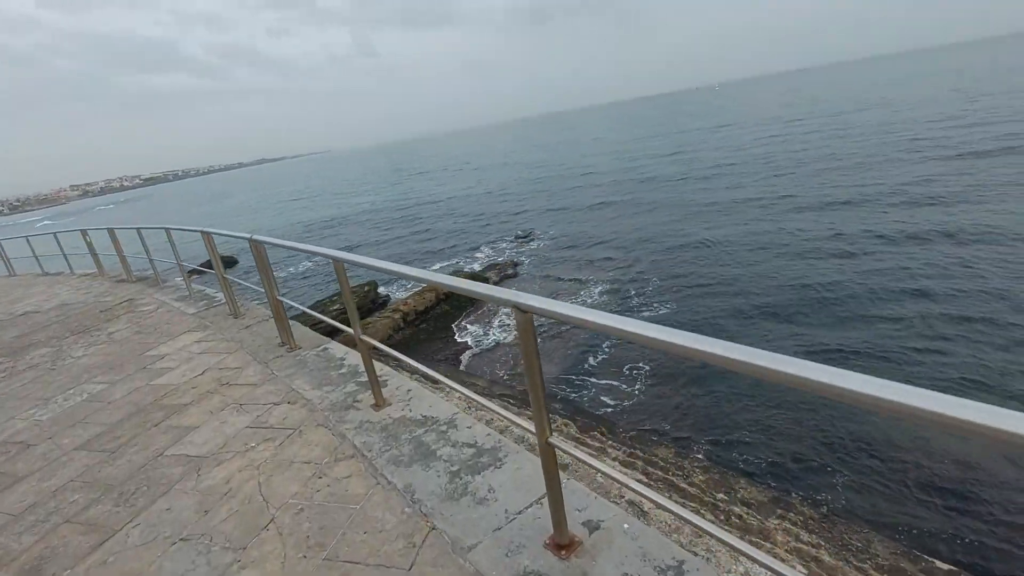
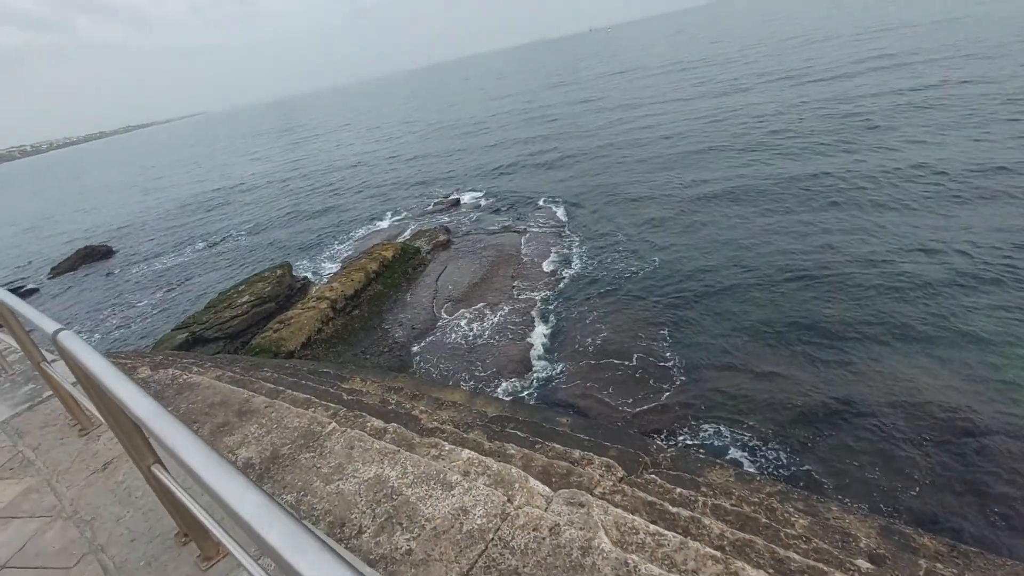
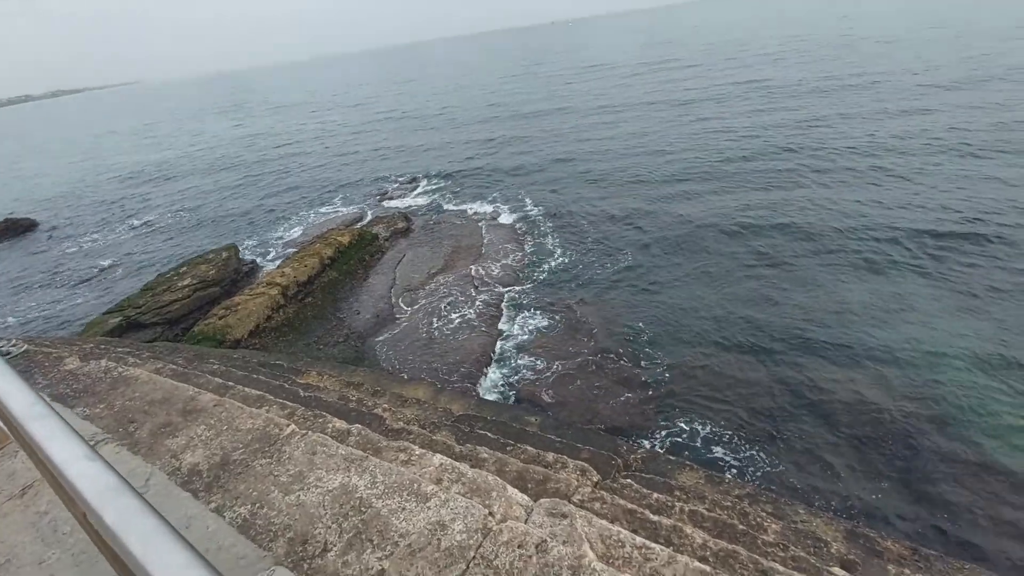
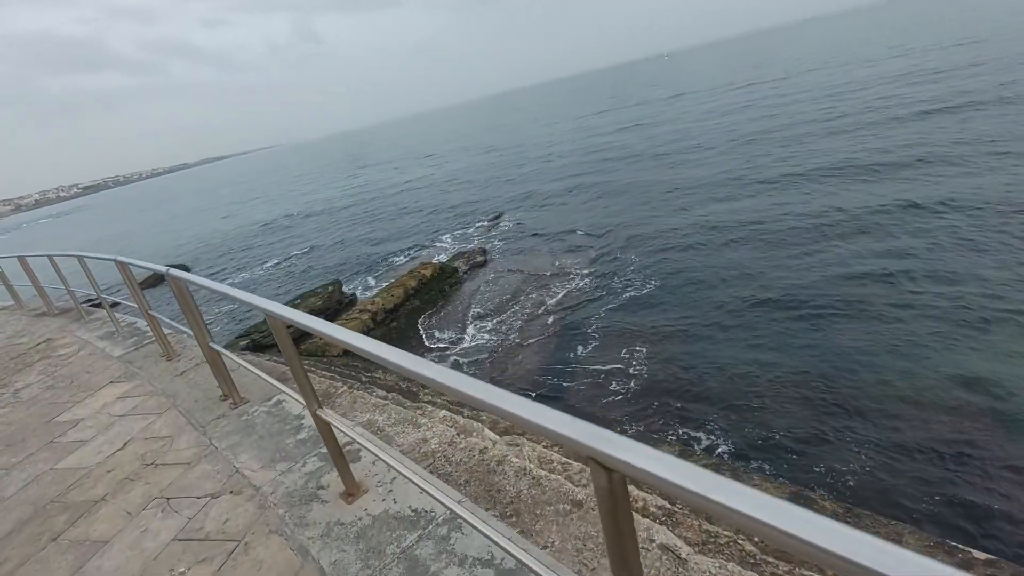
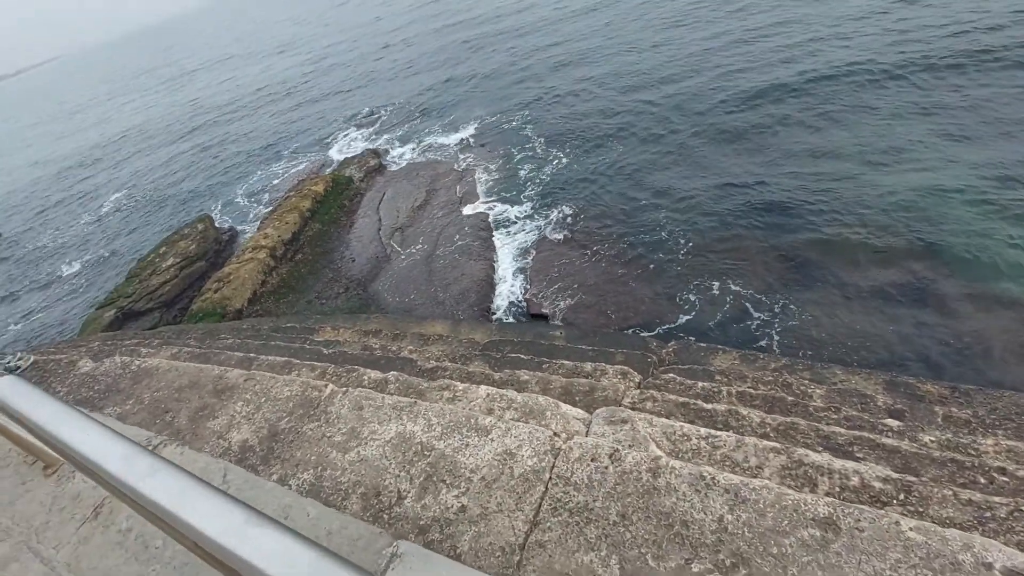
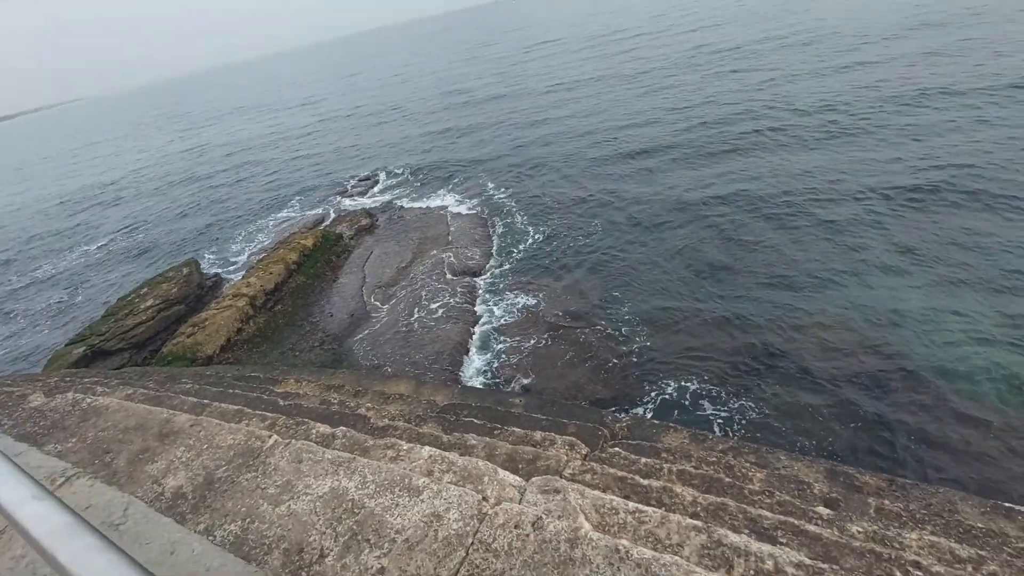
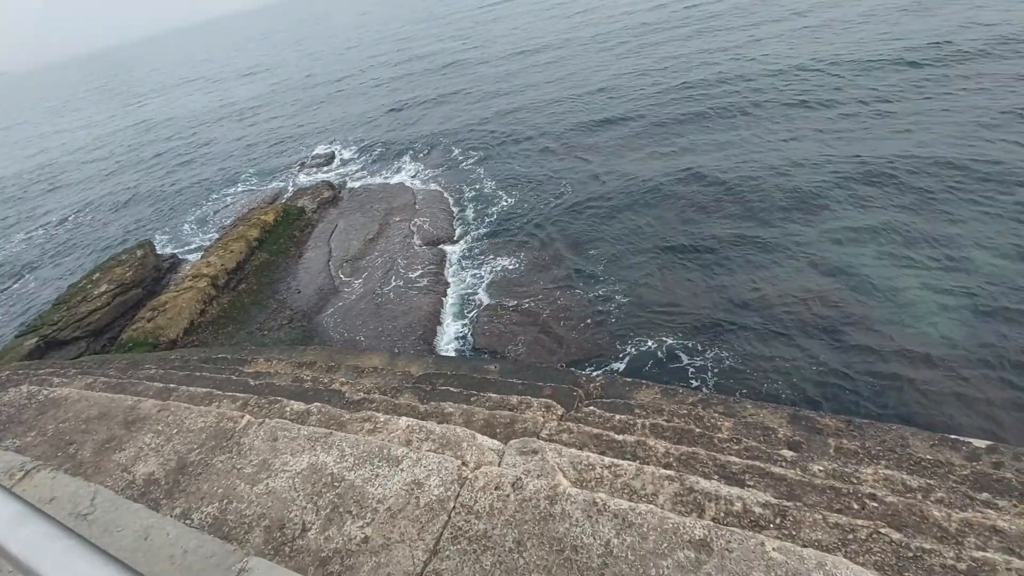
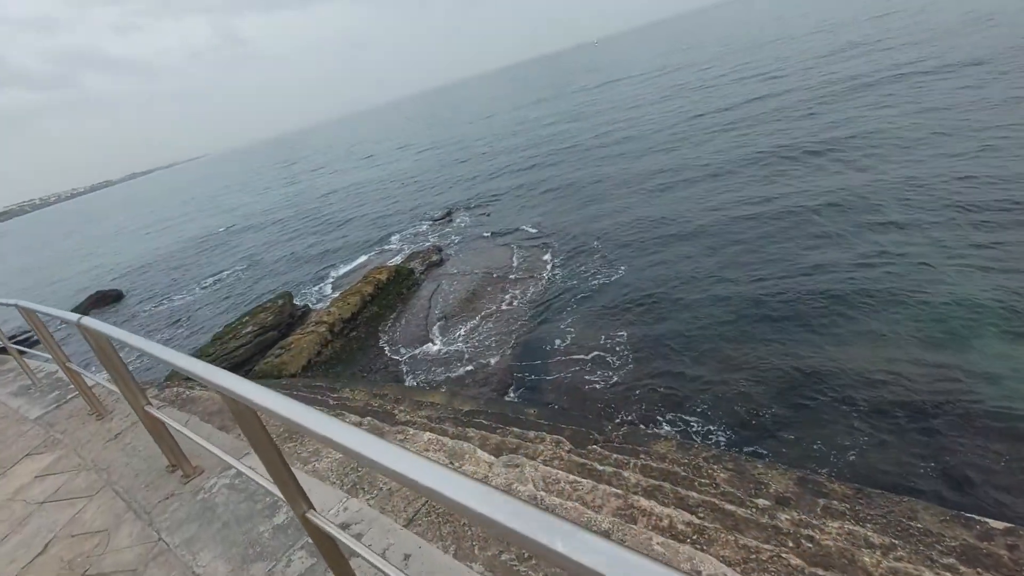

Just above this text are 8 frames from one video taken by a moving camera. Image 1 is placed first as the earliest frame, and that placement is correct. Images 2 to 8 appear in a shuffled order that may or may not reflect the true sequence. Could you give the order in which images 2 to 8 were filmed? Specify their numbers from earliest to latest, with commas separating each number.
4, 8, 2, 3, 6, 7, 5
